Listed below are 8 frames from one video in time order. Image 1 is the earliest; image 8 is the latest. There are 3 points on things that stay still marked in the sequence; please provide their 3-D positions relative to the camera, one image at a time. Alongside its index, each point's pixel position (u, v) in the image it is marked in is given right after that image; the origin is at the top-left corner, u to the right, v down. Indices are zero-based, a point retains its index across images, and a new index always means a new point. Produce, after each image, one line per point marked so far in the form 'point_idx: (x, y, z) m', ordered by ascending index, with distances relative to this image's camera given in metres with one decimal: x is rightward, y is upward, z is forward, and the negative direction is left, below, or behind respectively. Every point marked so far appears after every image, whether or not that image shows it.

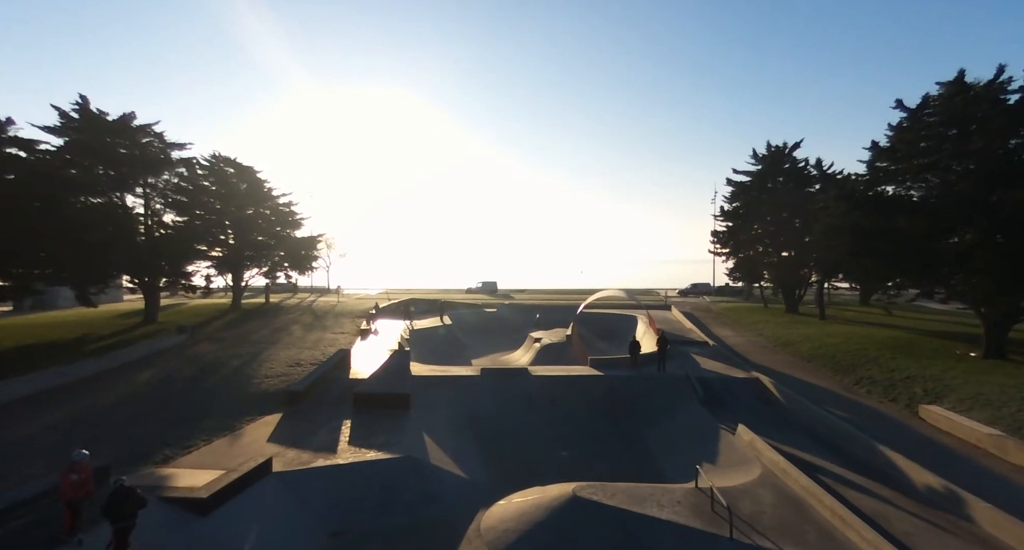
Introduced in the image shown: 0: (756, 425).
0: (+6.9, -4.3, +15.5) m
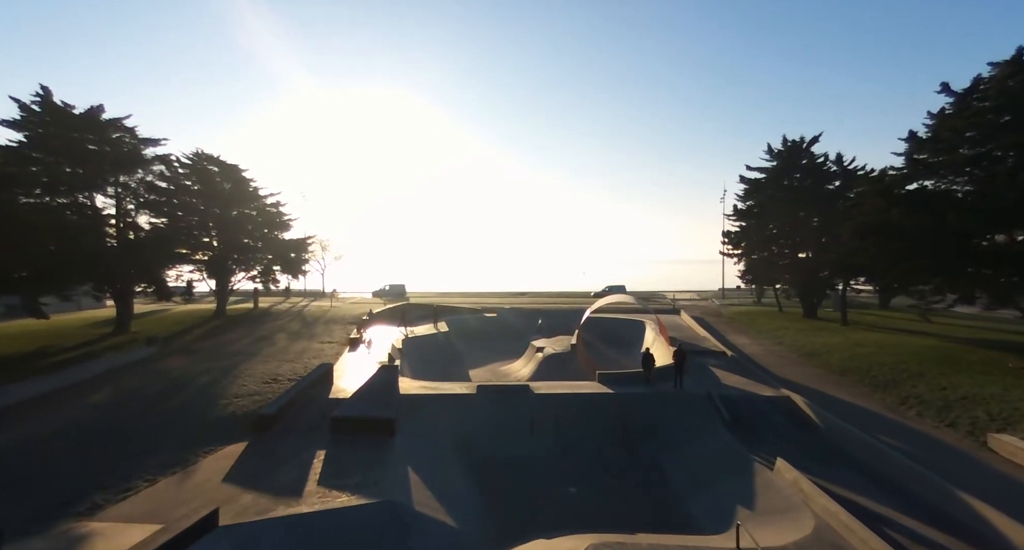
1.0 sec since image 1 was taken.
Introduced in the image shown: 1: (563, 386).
0: (+6.8, -4.5, +13.4) m
1: (+1.7, -3.8, +18.6) m
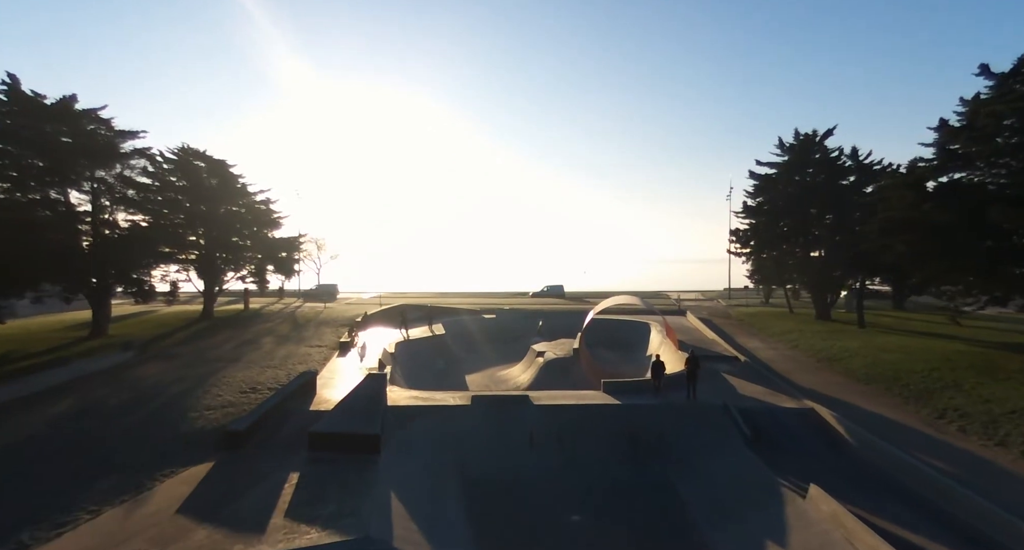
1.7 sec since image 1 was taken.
0: (+6.8, -4.5, +11.9) m
1: (+1.7, -3.8, +17.1) m
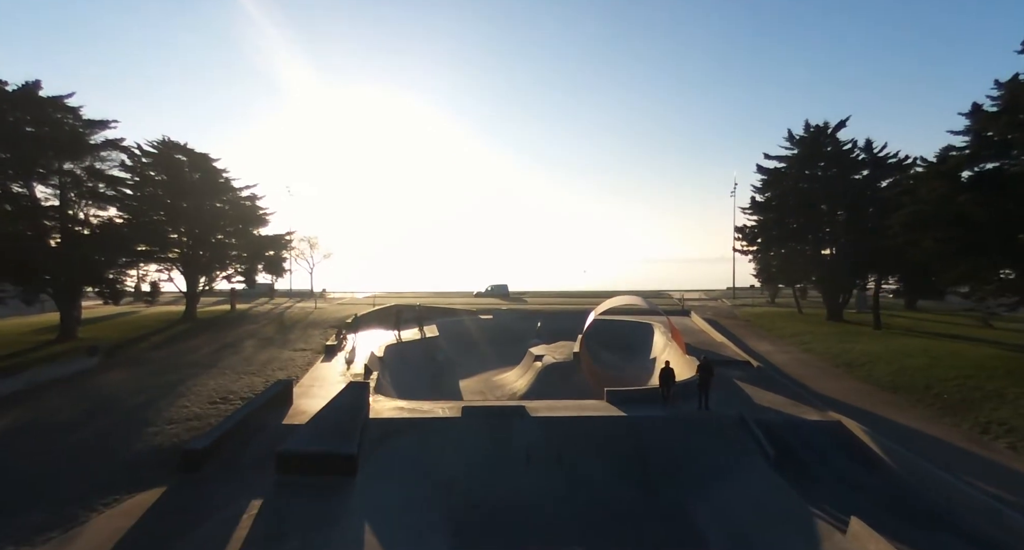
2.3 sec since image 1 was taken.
0: (+6.6, -4.4, +10.4) m
1: (+1.5, -3.8, +15.6) m
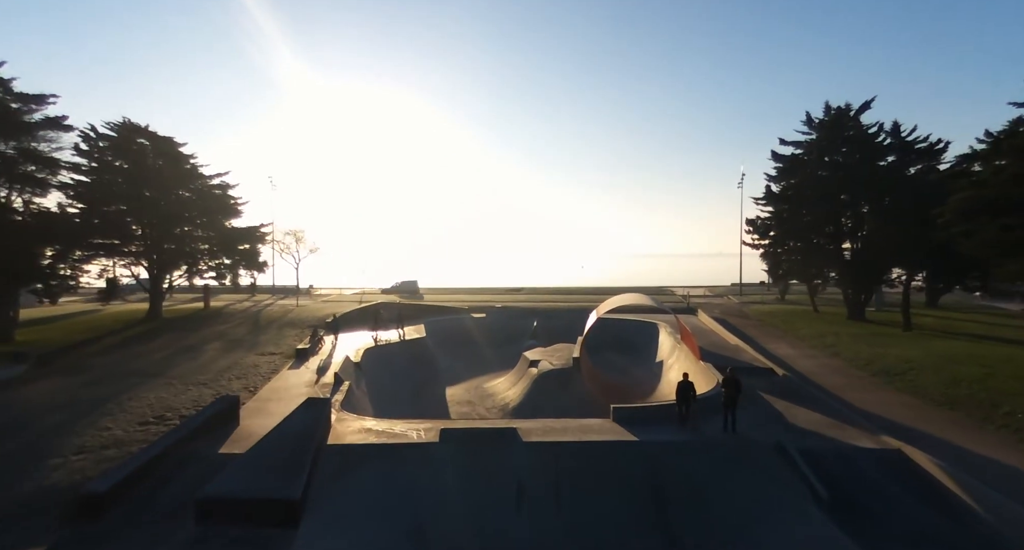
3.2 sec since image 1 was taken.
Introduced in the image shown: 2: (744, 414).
0: (+6.4, -4.4, +7.9) m
1: (+1.2, -3.7, +13.0) m
2: (+5.7, -3.4, +13.6) m
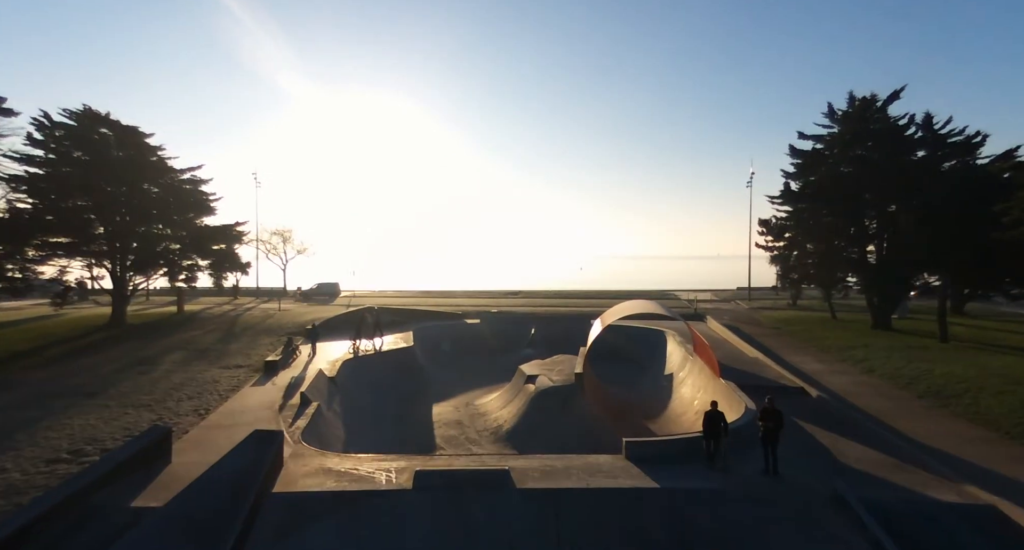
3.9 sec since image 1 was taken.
0: (+6.2, -4.5, +5.5) m
1: (+1.1, -3.8, +10.6) m
2: (+5.5, -3.6, +11.3) m
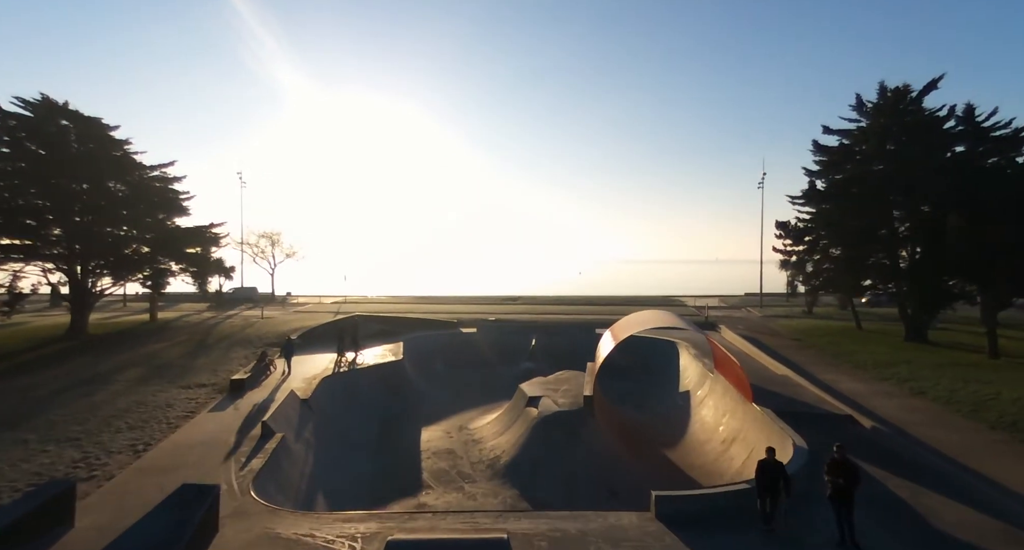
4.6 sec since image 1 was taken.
0: (+6.2, -4.7, +3.1) m
1: (+1.1, -4.0, +8.2) m
2: (+5.5, -3.8, +8.9) m
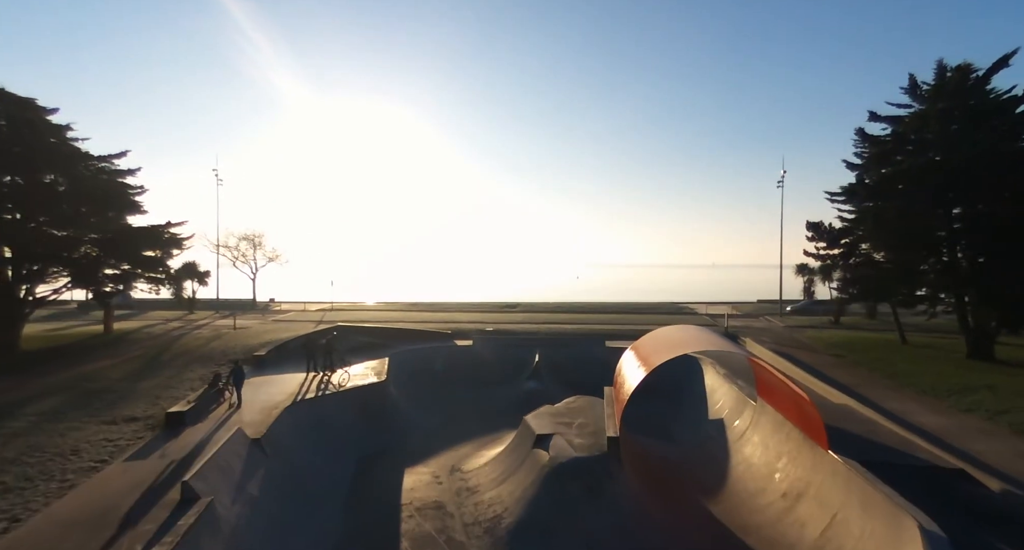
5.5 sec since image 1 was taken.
0: (+6.4, -4.8, -0.3) m
1: (+1.2, -4.1, +4.8) m
2: (+5.7, -3.9, +5.5) m
